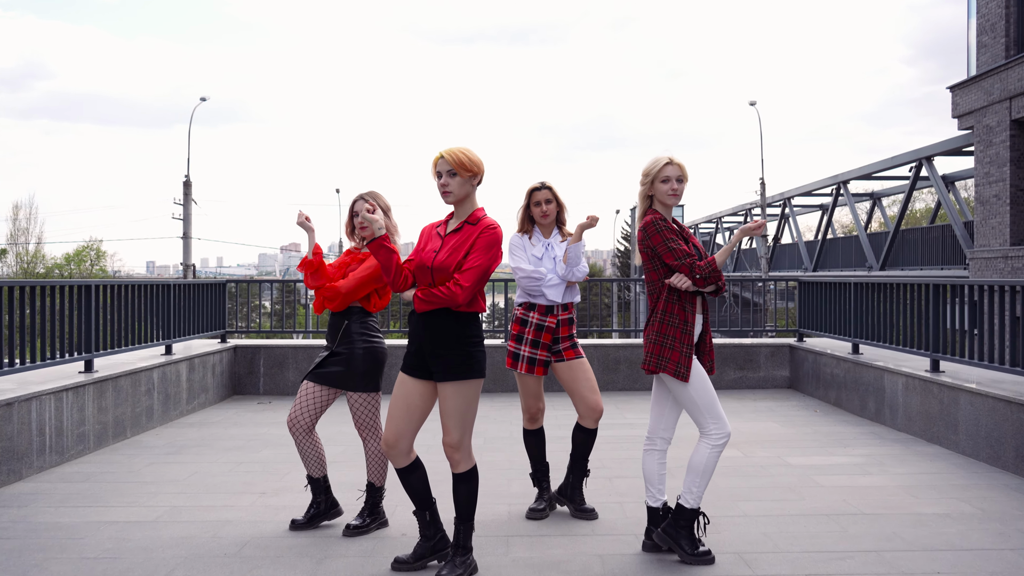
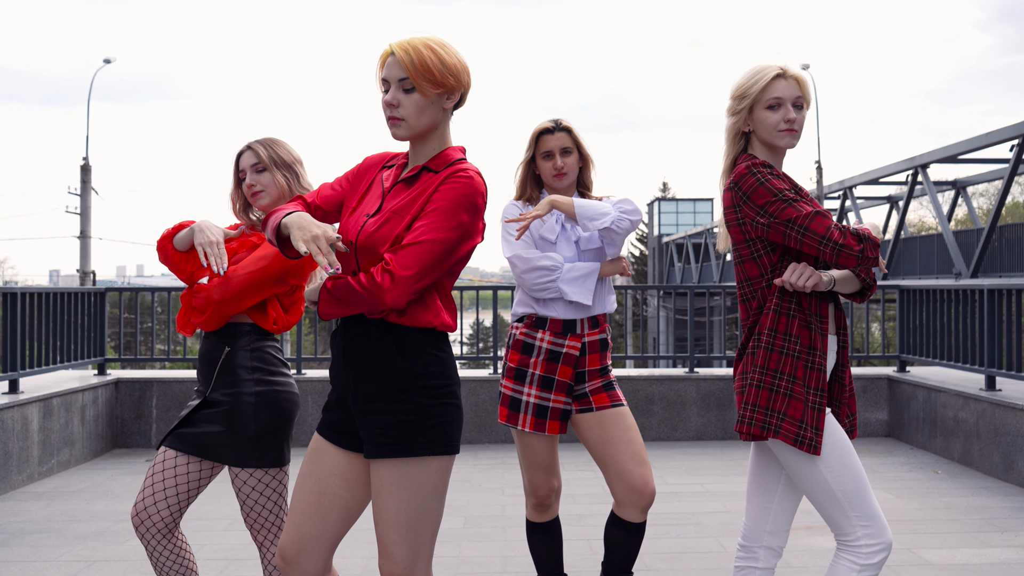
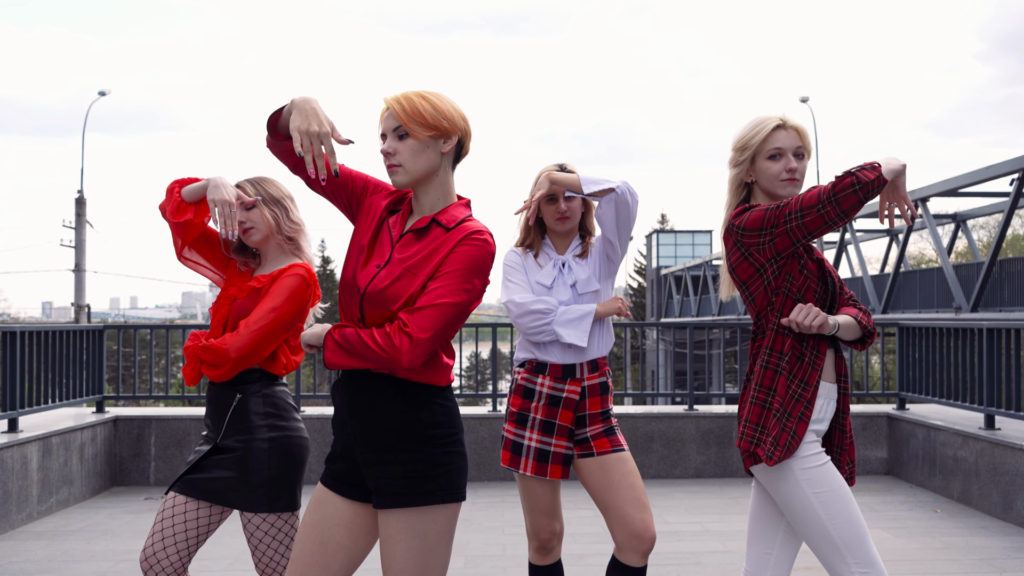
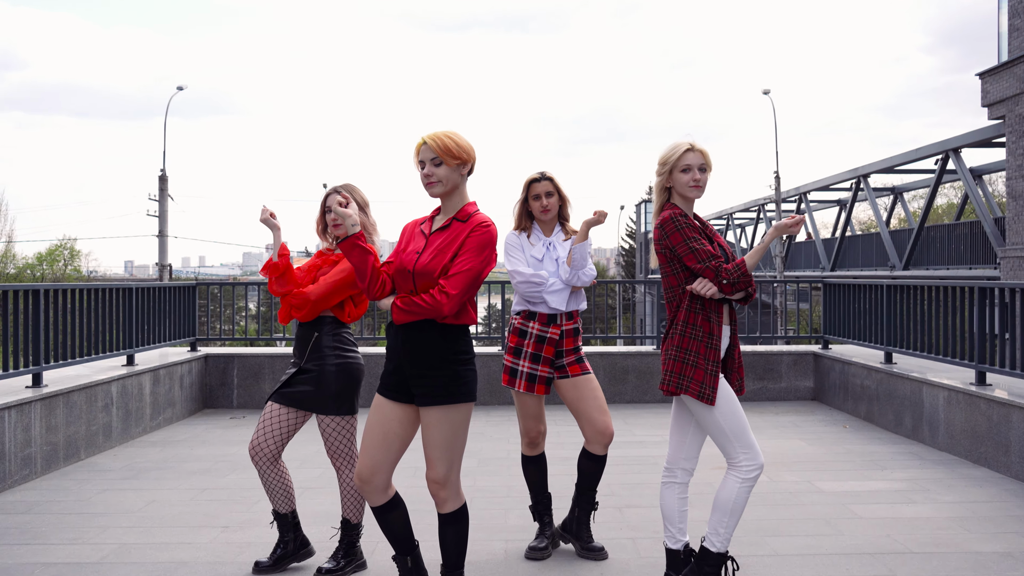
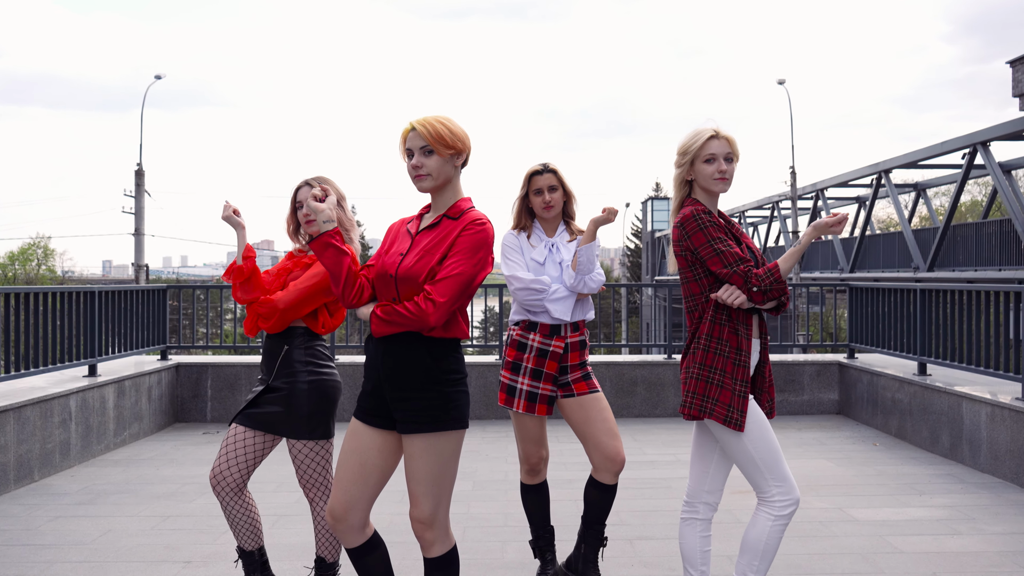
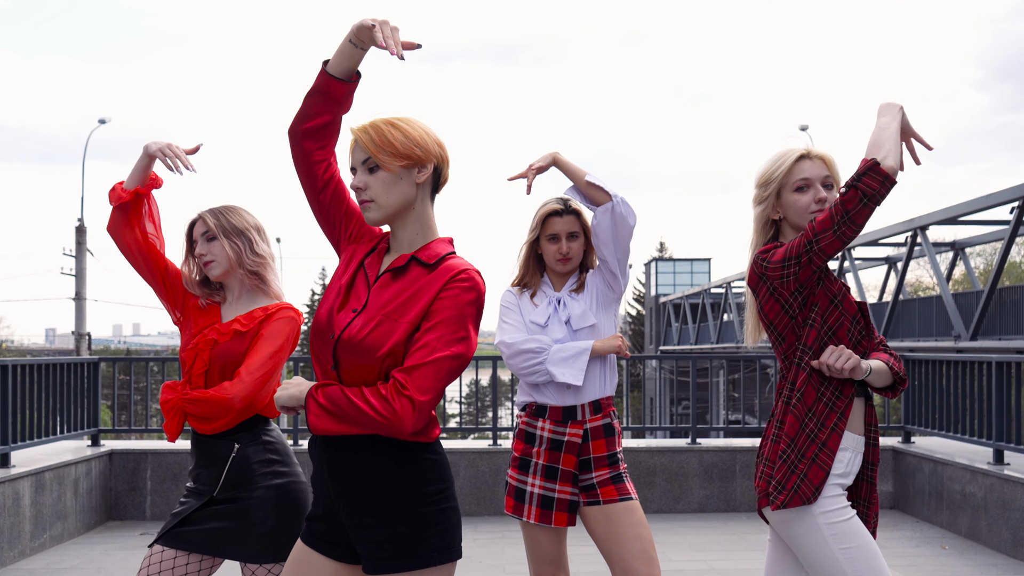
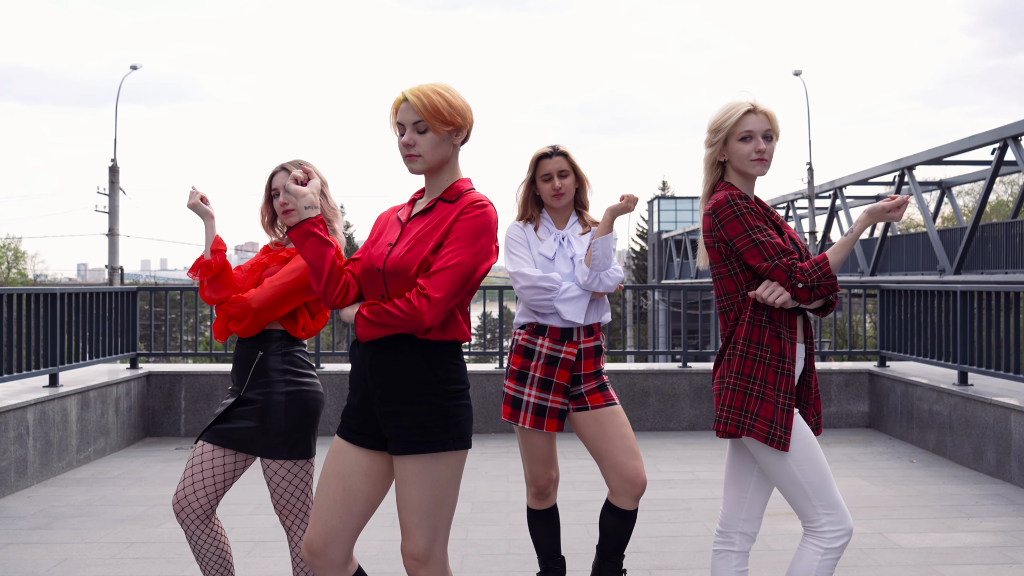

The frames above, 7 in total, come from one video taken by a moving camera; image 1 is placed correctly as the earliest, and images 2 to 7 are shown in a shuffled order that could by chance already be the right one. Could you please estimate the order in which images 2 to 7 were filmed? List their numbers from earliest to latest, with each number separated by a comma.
4, 5, 7, 2, 3, 6
